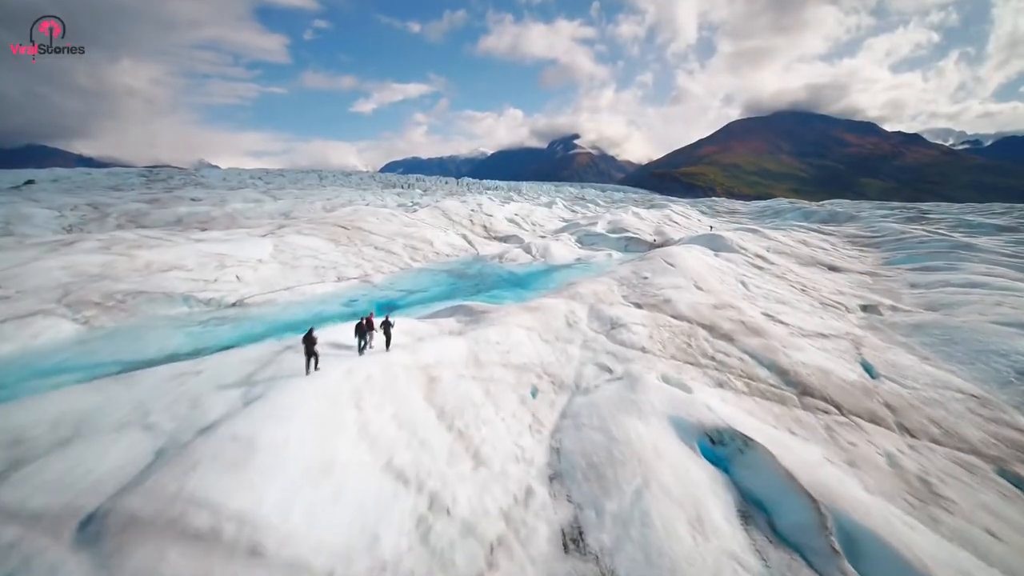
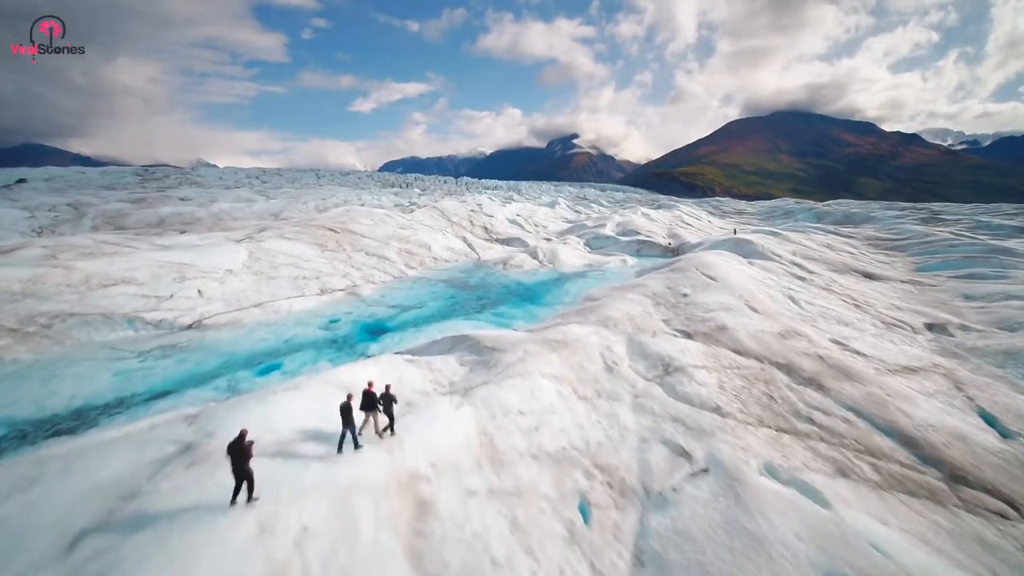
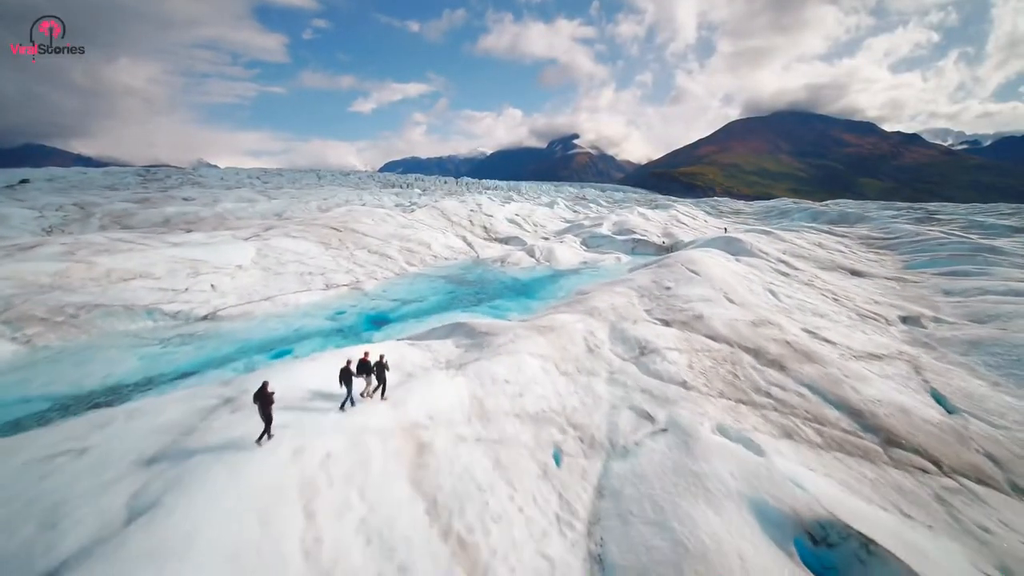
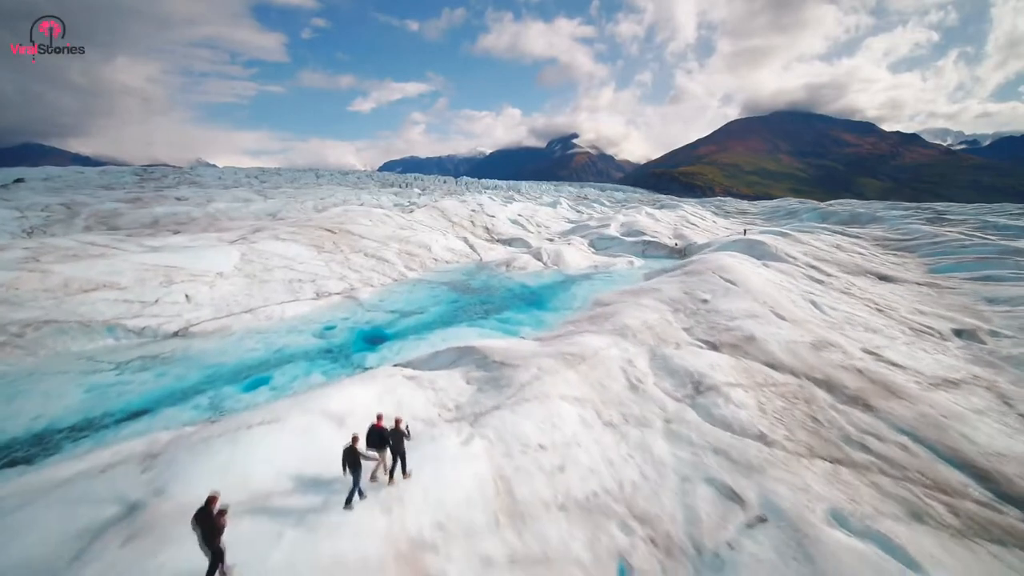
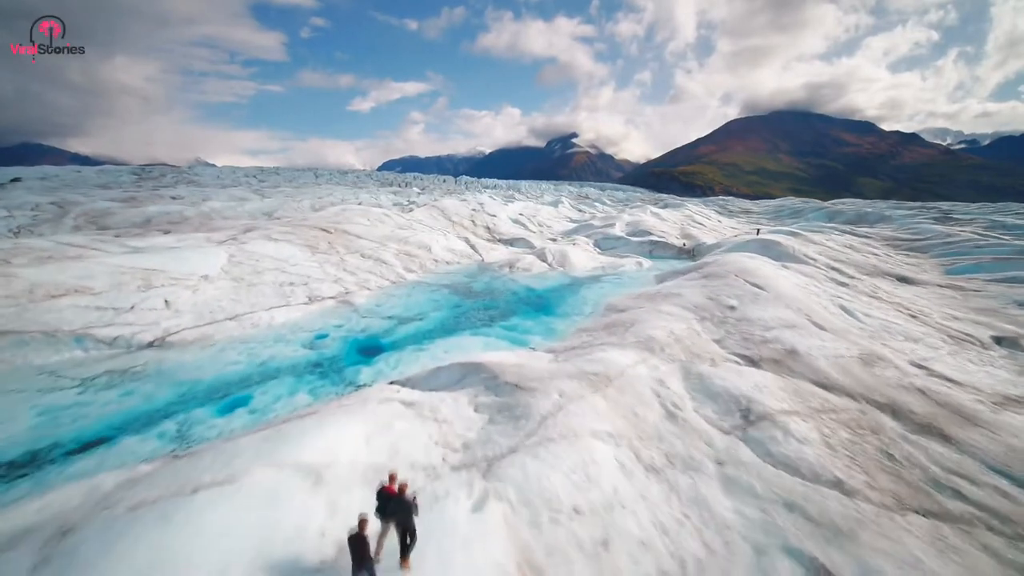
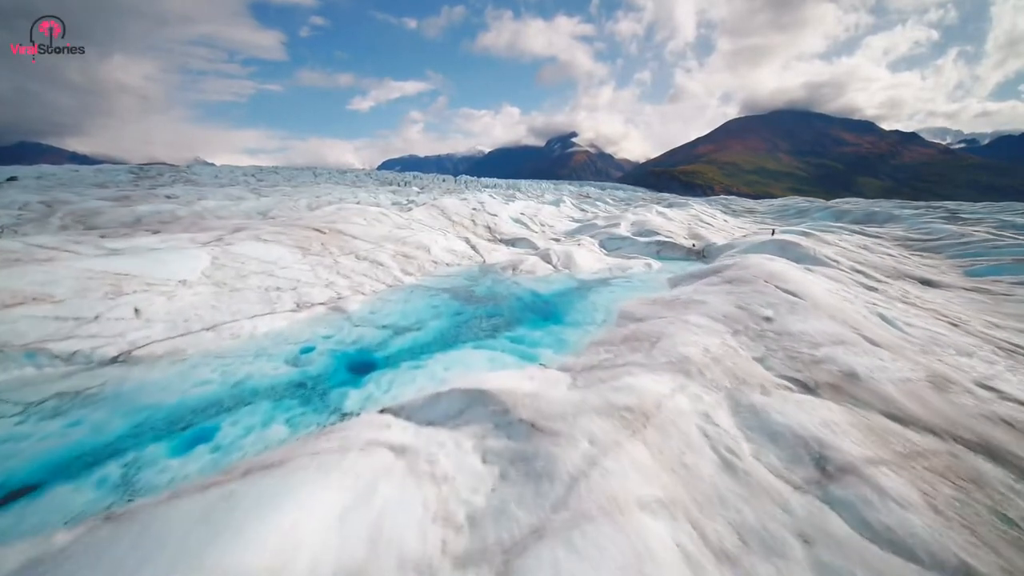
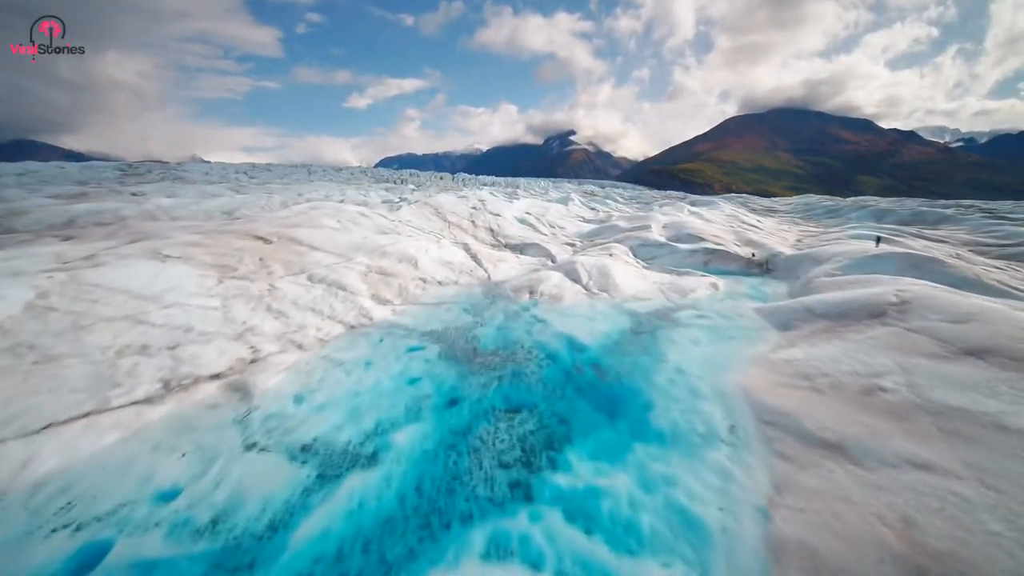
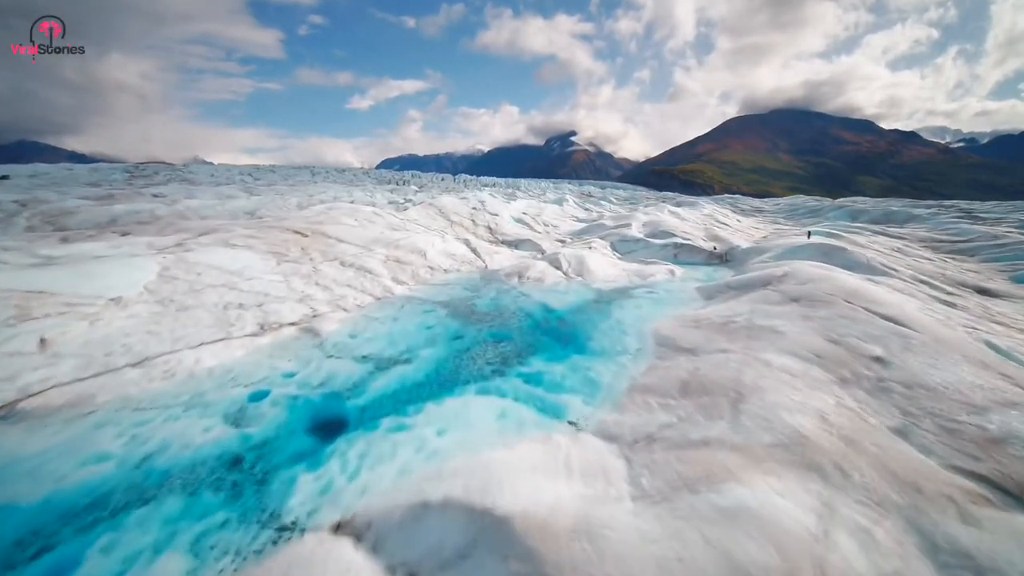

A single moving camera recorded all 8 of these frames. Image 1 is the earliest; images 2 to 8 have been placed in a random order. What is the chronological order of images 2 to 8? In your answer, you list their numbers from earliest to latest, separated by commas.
3, 2, 4, 5, 6, 8, 7
